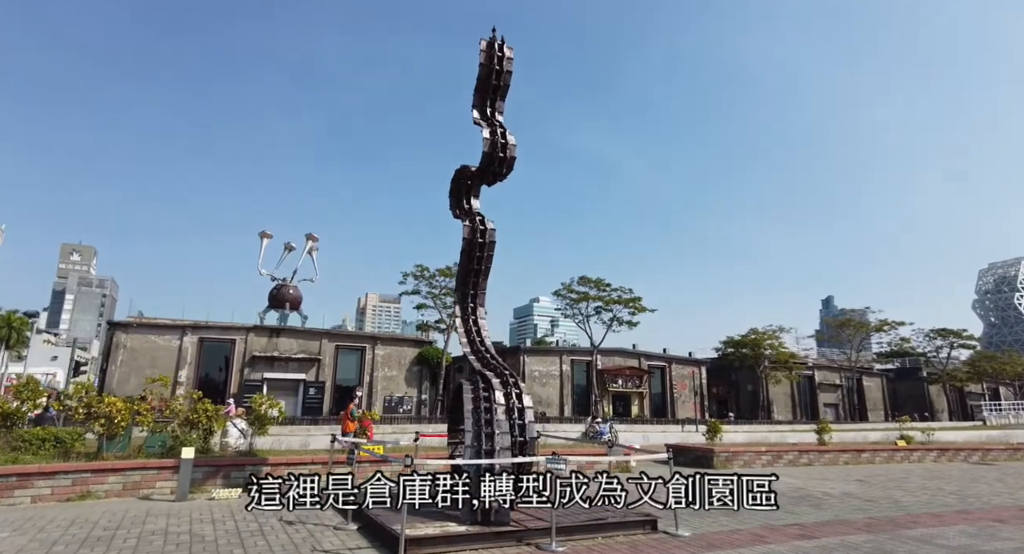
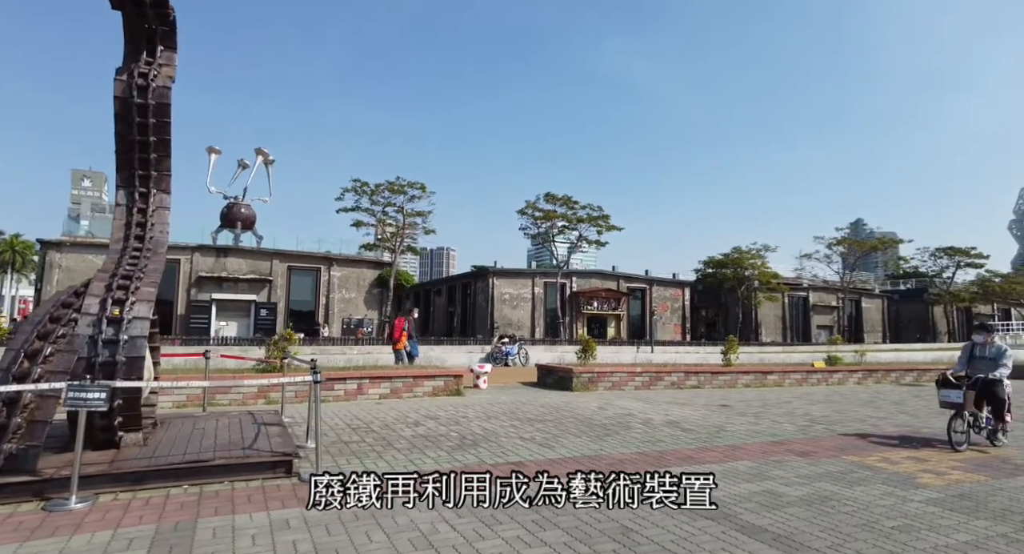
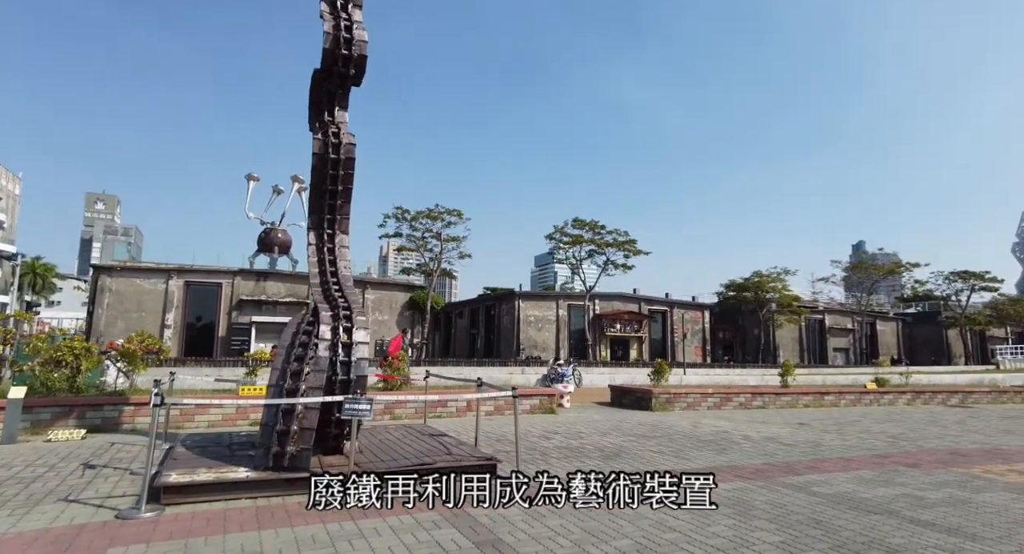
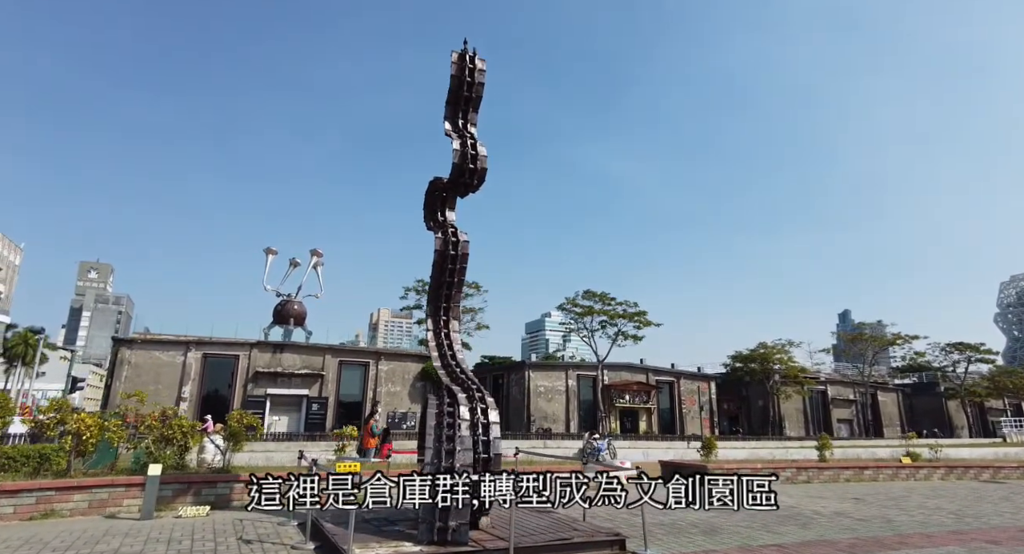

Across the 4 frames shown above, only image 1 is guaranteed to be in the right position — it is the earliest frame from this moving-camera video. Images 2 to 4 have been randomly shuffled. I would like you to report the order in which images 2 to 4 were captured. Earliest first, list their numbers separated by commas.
4, 3, 2
